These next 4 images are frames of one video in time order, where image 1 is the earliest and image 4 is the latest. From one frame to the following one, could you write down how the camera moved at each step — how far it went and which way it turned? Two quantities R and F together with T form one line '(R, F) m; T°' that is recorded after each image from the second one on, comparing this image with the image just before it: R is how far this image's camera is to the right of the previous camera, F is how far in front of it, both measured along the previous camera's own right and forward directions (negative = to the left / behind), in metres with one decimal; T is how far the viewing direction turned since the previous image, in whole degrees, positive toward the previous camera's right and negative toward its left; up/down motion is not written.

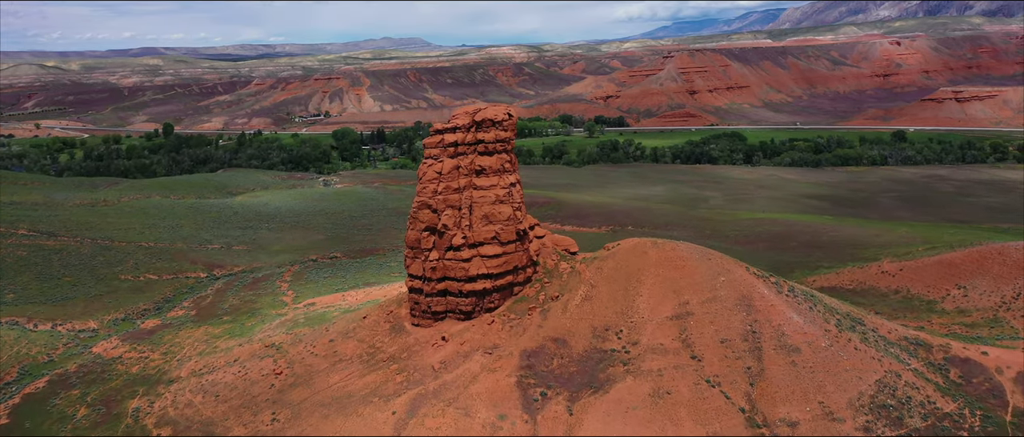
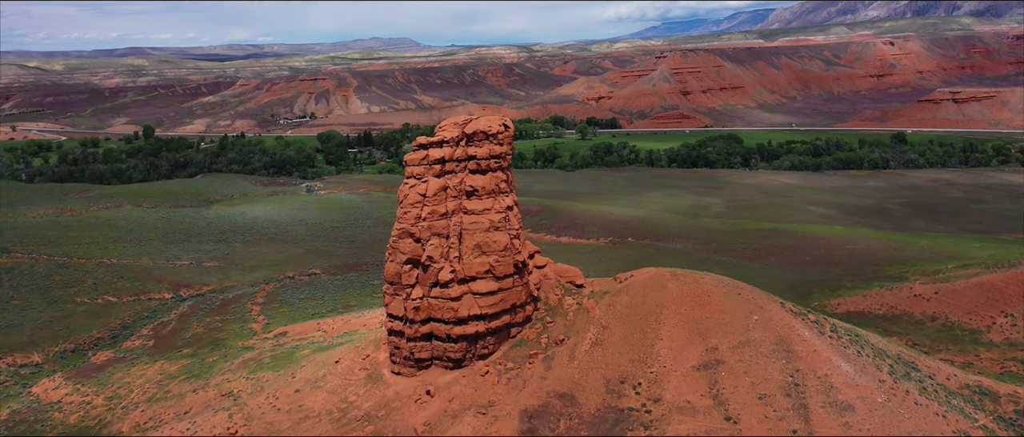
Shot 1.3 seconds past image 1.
(-0.2, +3.6) m; +1°
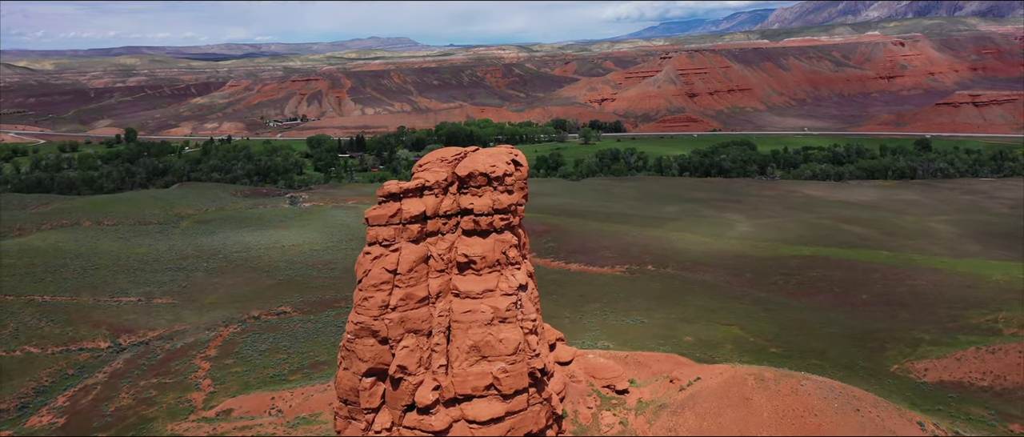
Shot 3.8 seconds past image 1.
(-0.4, +6.8) m; 0°
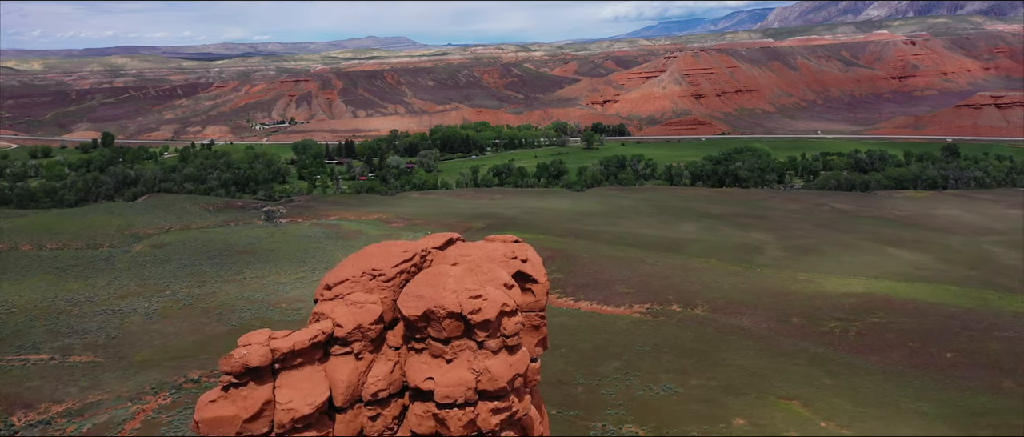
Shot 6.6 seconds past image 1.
(-0.1, +7.5) m; 0°
